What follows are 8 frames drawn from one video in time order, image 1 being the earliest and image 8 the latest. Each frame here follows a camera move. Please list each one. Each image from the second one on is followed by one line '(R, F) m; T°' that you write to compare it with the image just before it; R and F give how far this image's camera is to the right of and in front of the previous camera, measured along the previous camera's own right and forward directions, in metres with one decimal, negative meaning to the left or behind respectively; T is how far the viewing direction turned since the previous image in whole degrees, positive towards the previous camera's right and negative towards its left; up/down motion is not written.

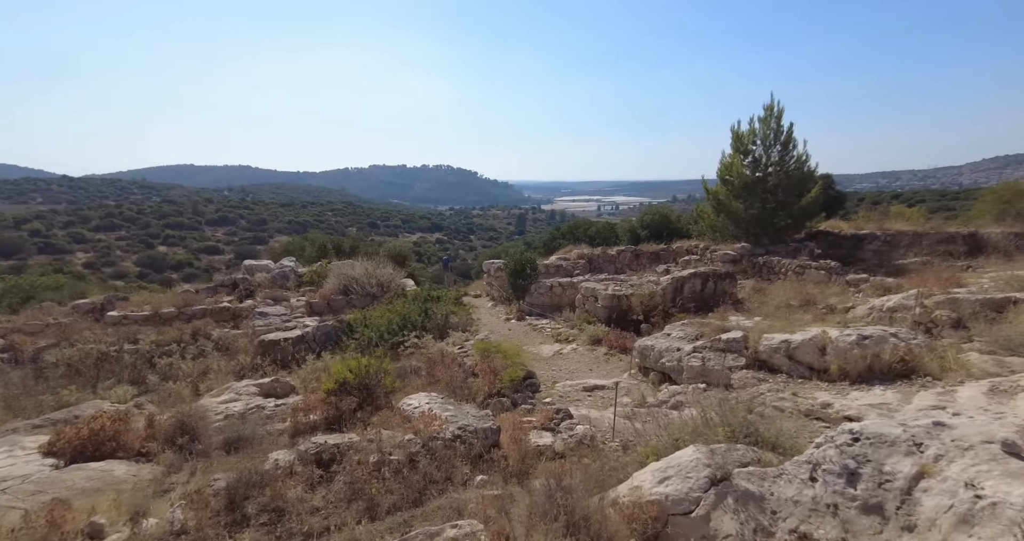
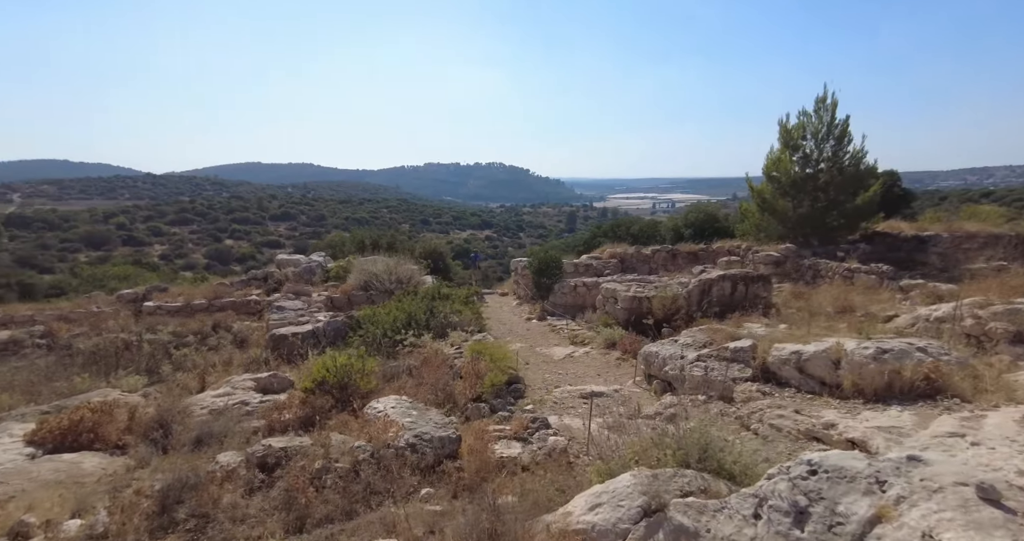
(+0.5, +0.2) m; -5°
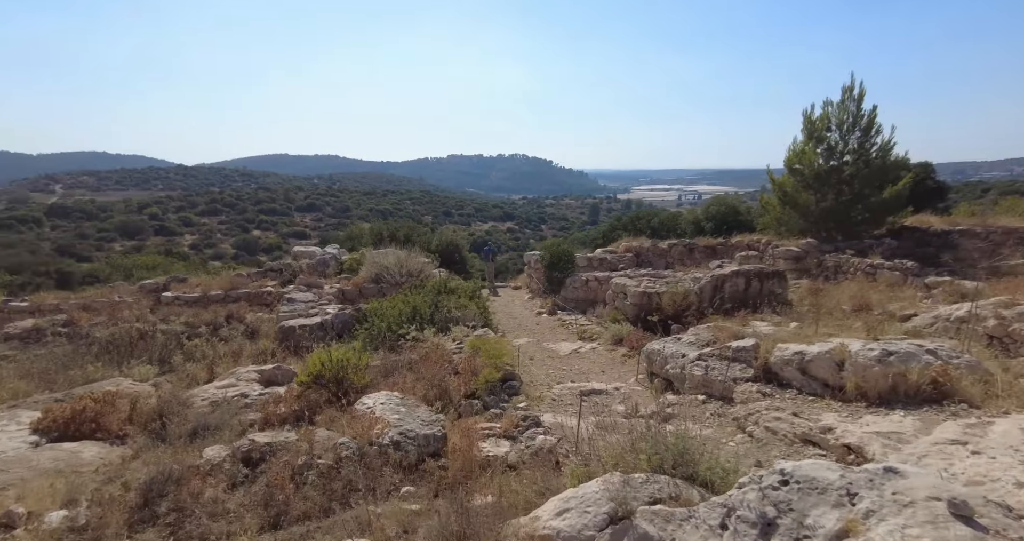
(+0.2, 0.0) m; -2°
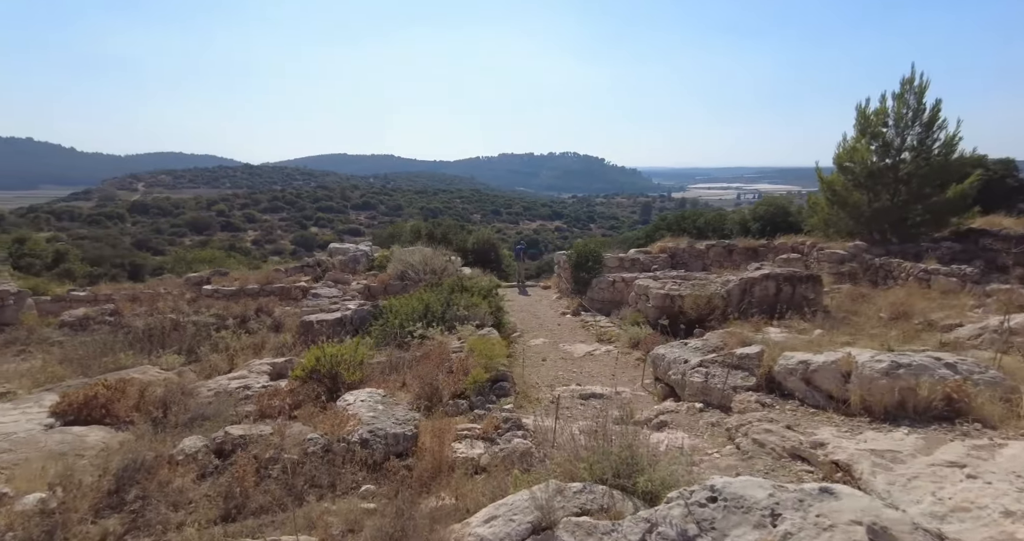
(+0.4, 0.0) m; -5°
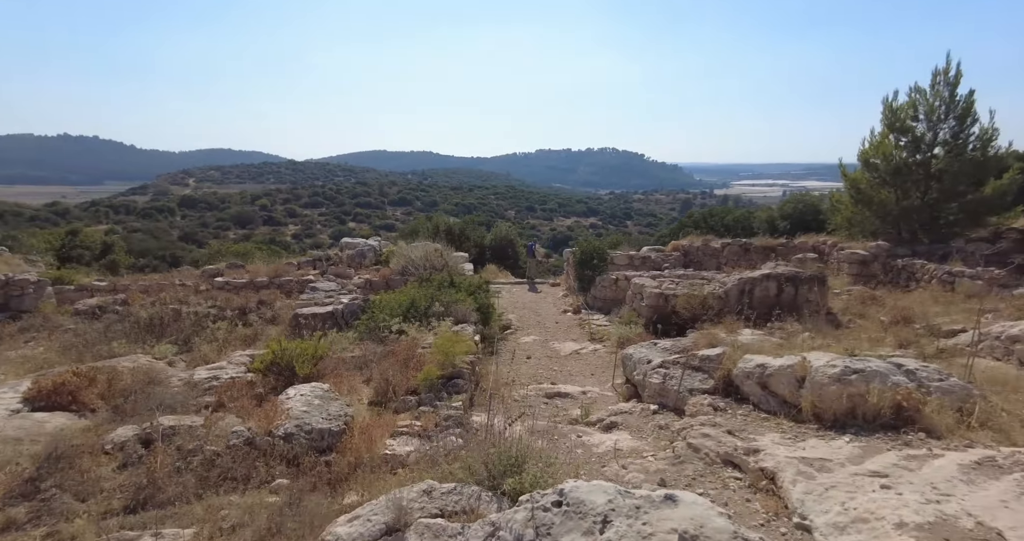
(+0.6, 0.0) m; -3°
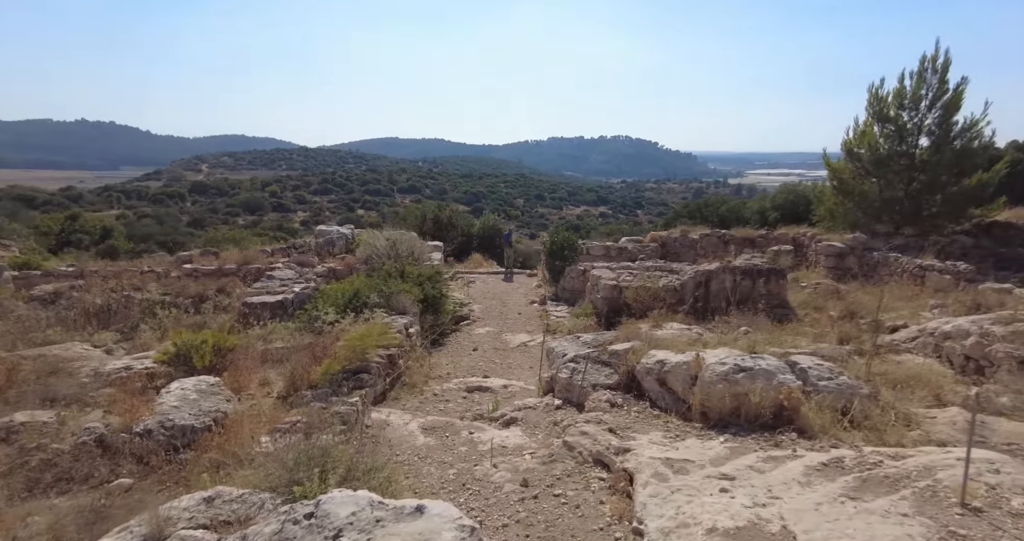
(+0.8, 0.0) m; +1°
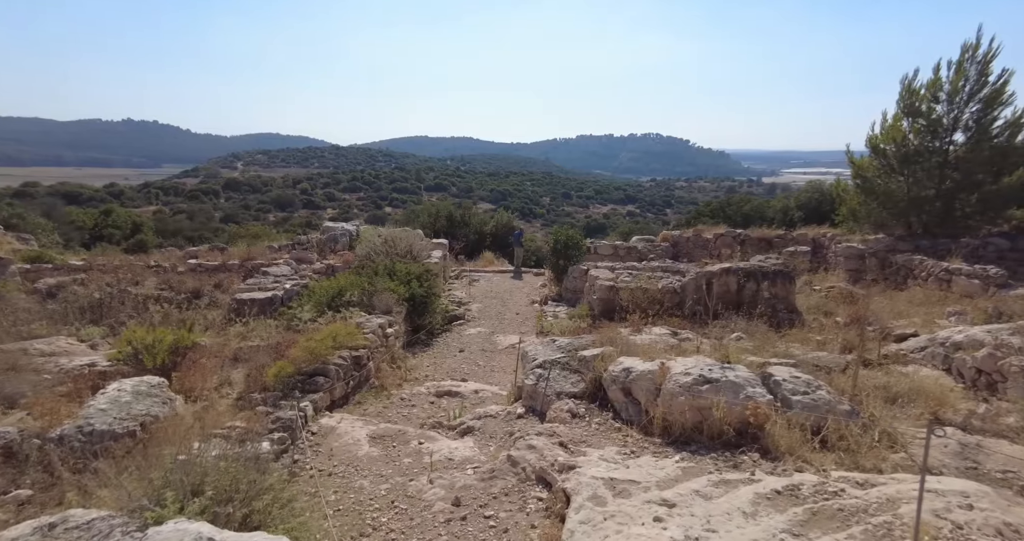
(+0.5, +0.2) m; -2°
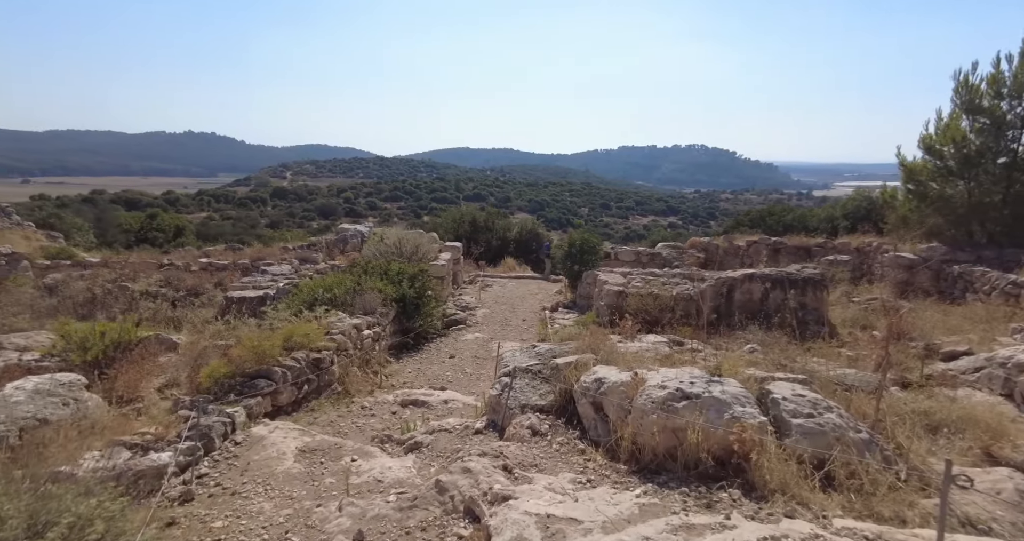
(+0.5, +0.5) m; -4°
